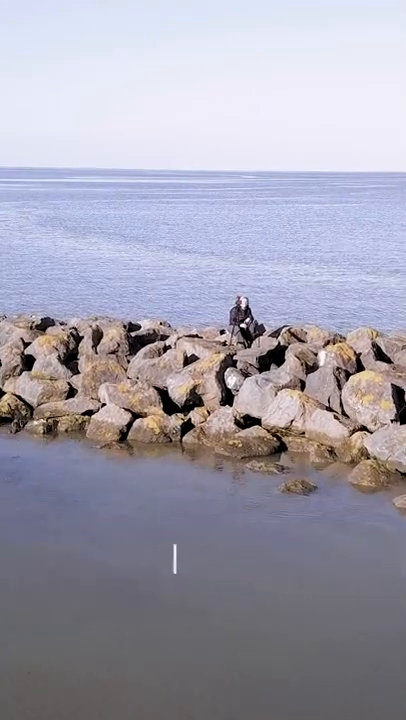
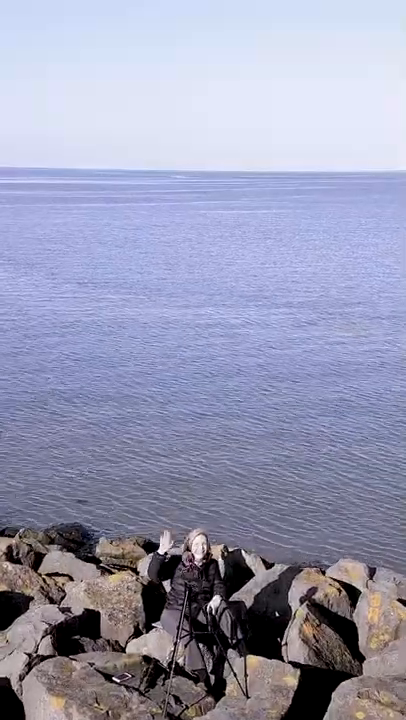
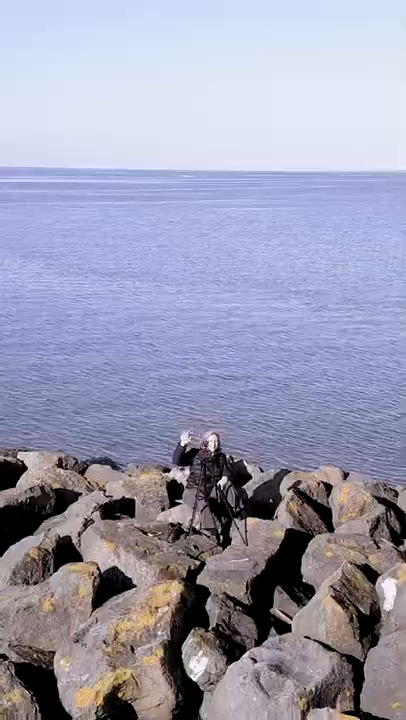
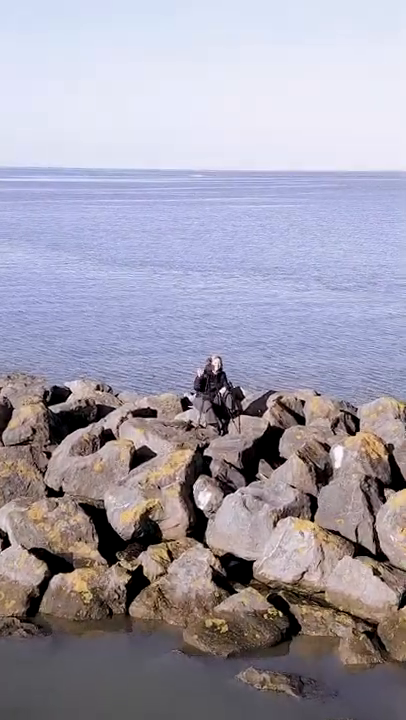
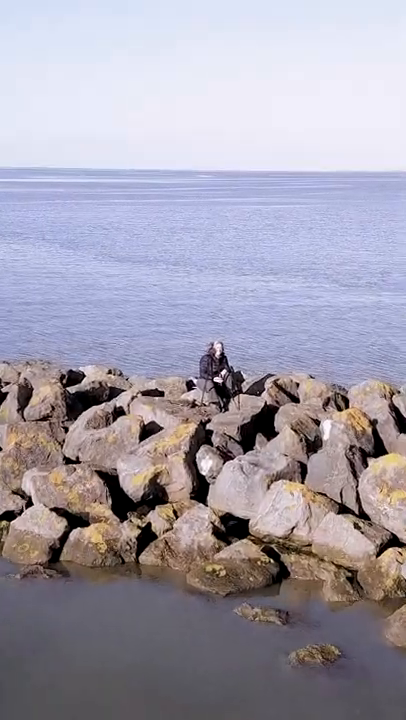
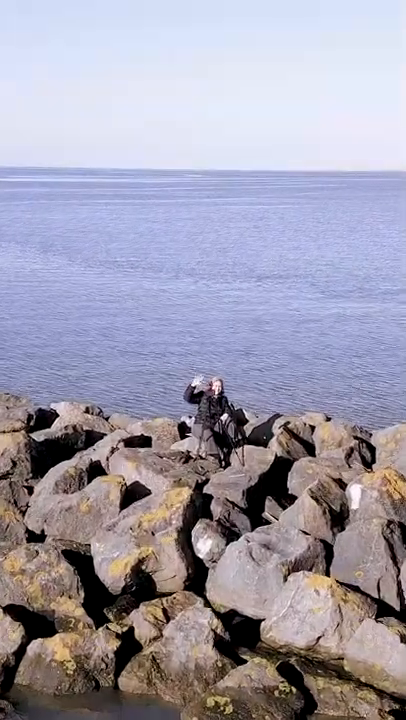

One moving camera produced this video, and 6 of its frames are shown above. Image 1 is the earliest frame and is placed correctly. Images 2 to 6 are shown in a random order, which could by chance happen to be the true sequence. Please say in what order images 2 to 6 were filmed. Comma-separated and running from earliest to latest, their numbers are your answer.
5, 4, 6, 3, 2
